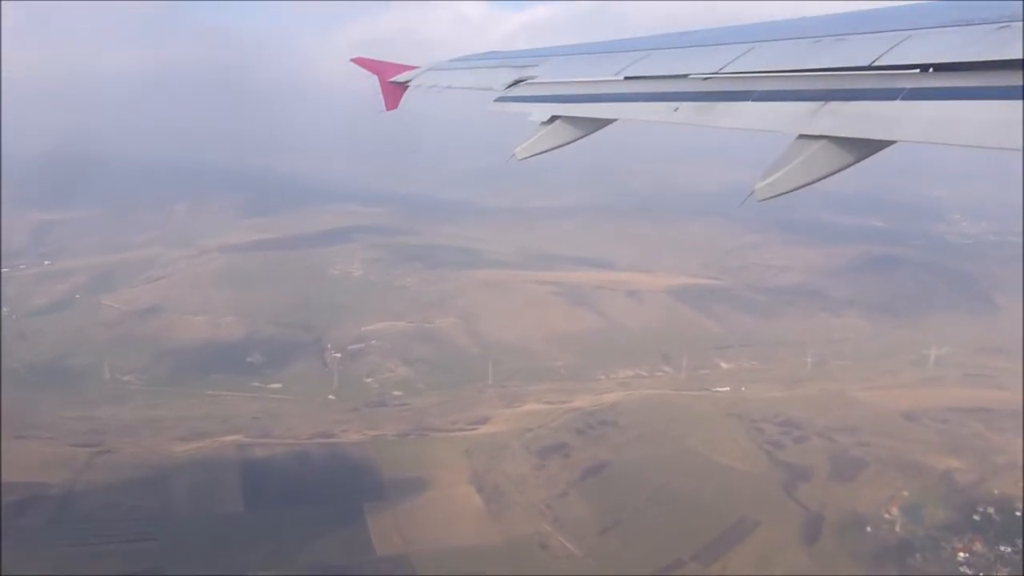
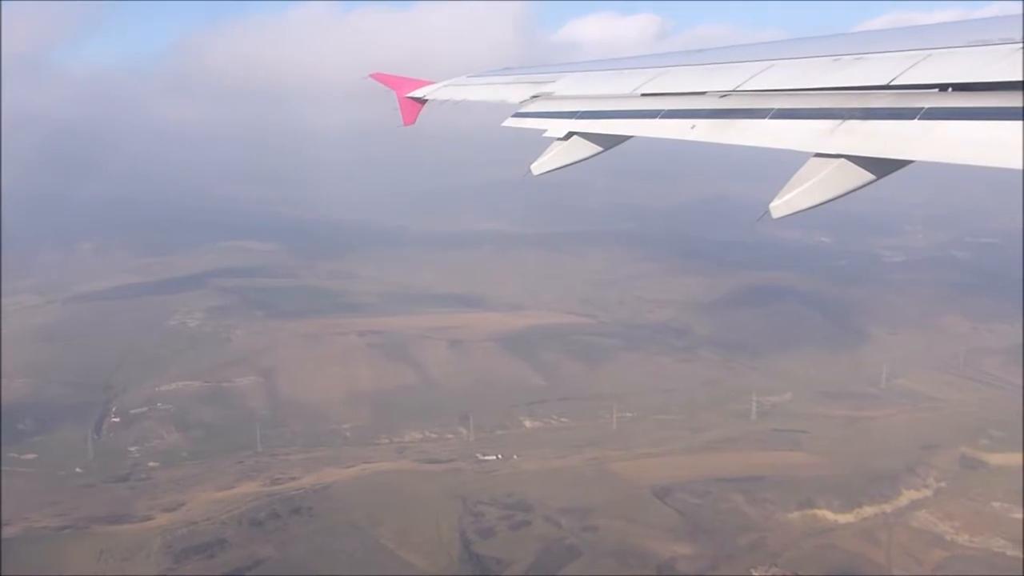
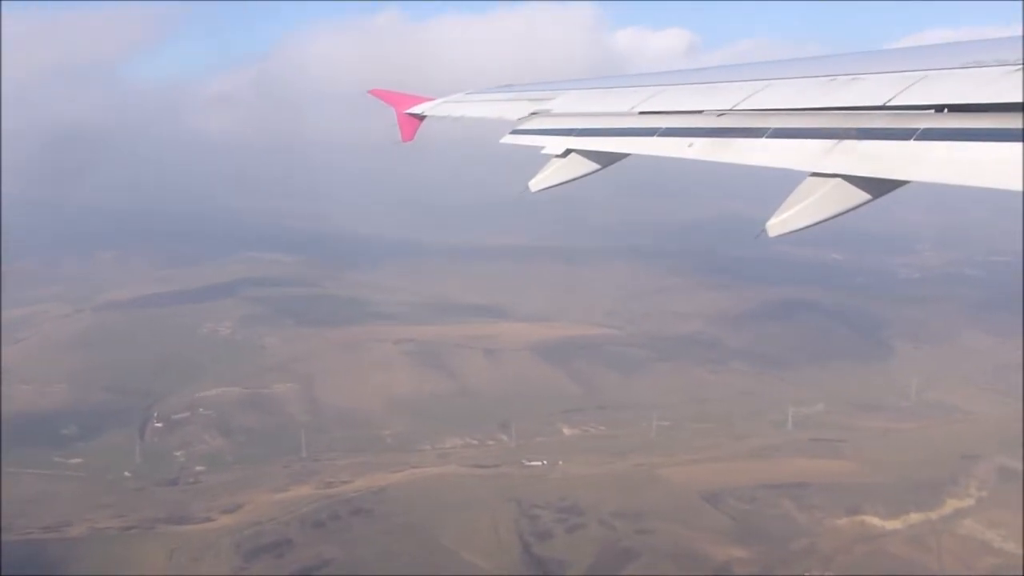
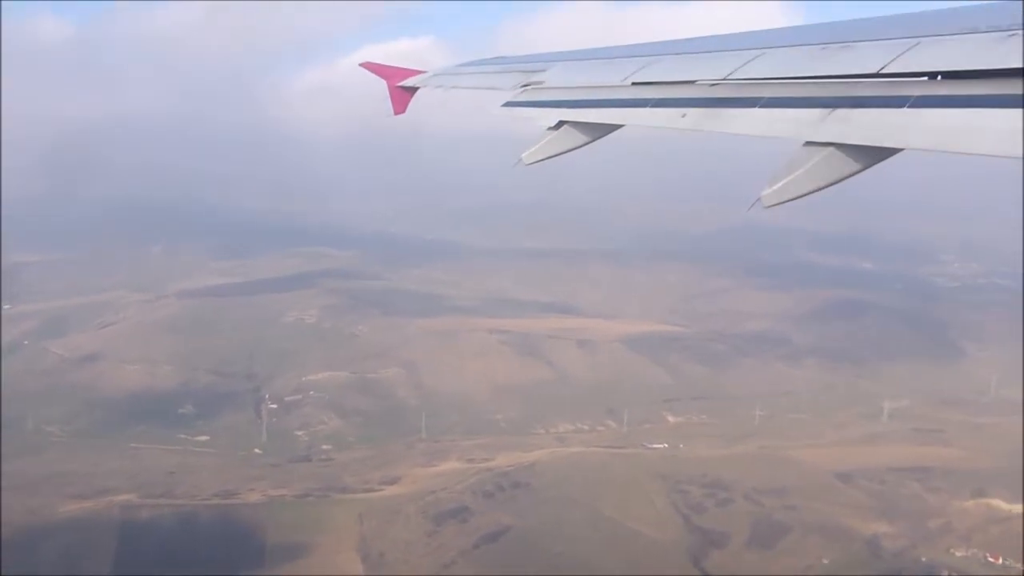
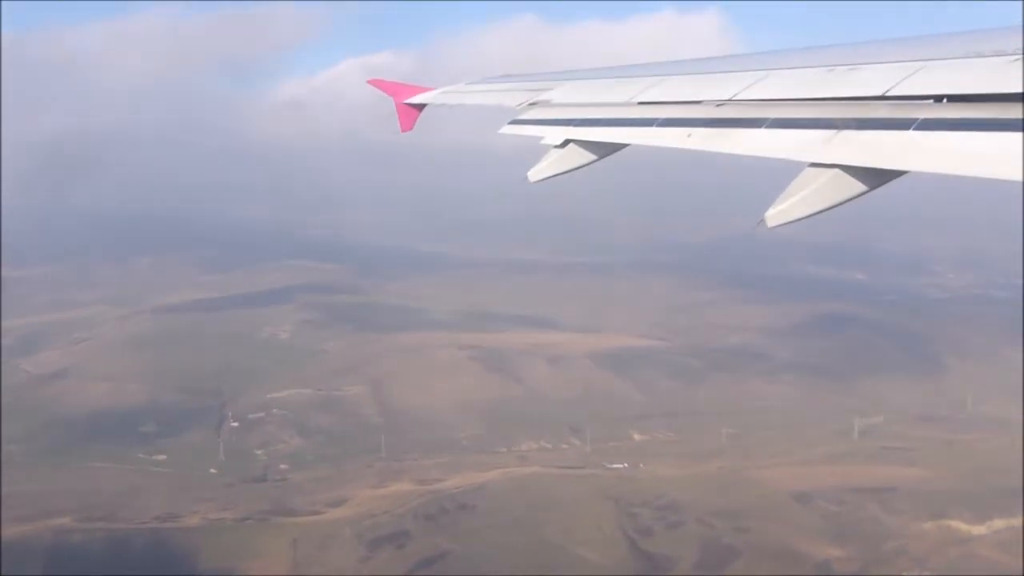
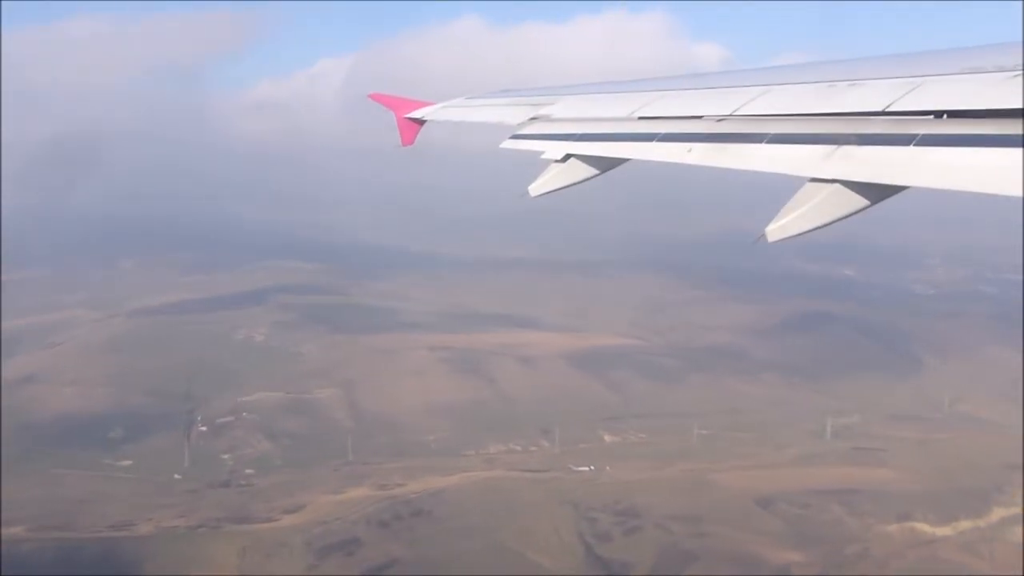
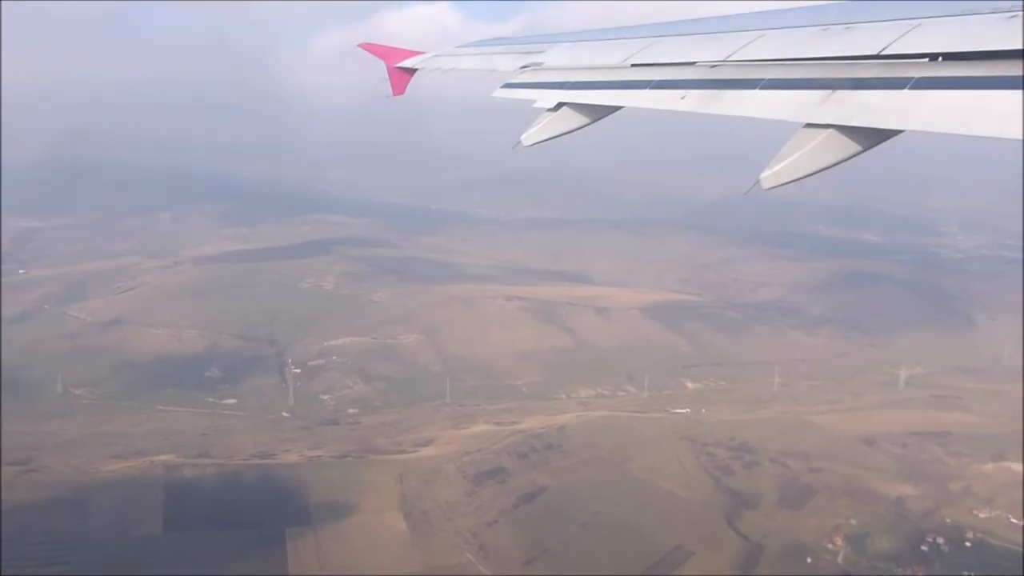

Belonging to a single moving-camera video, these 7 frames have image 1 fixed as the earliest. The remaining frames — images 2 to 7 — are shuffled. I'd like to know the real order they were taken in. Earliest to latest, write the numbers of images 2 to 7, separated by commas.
7, 4, 5, 6, 3, 2
